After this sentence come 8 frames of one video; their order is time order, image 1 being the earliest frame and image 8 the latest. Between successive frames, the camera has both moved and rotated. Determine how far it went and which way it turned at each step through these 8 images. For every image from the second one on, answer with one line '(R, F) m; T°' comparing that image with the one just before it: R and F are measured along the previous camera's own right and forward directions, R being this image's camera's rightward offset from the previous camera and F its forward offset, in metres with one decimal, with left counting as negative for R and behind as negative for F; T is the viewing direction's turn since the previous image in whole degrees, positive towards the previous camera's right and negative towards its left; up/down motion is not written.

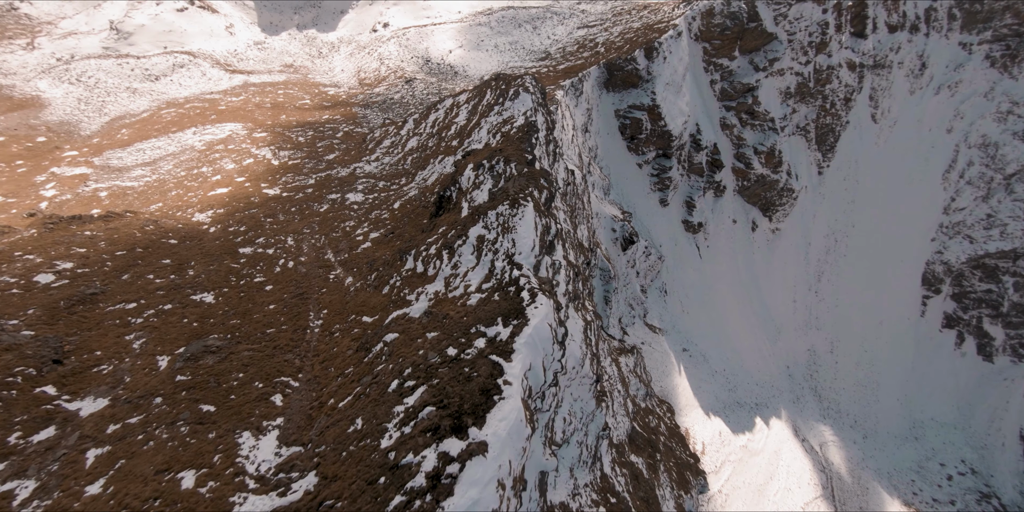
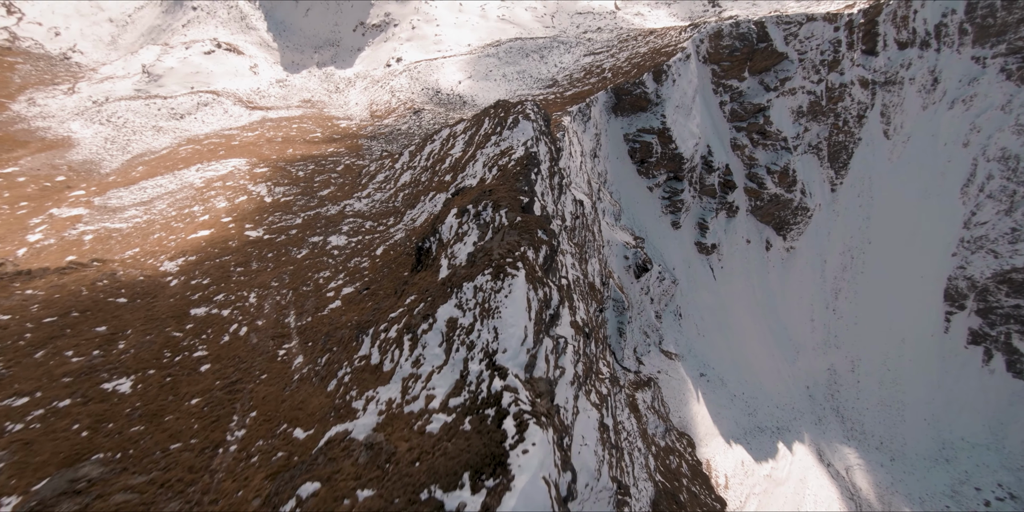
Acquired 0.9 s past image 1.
(+0.2, +1.0) m; -2°
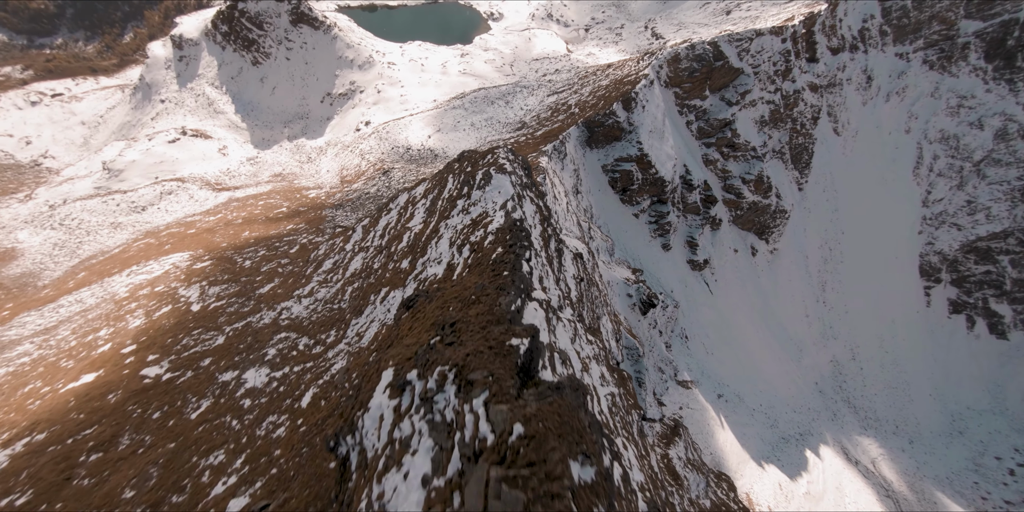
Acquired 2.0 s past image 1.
(+0.1, +1.8) m; +2°
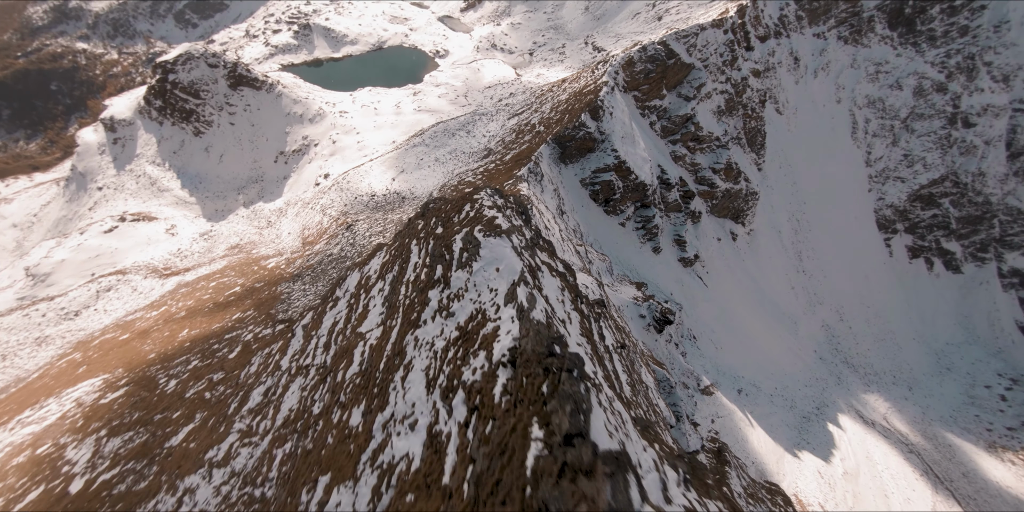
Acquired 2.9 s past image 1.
(-0.2, +2.0) m; +3°
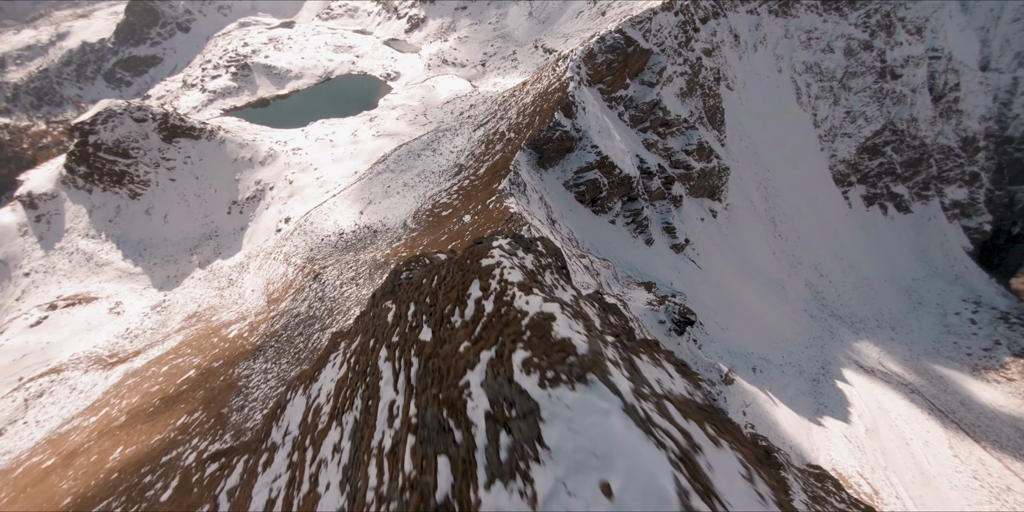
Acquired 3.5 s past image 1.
(-0.4, +2.0) m; +3°
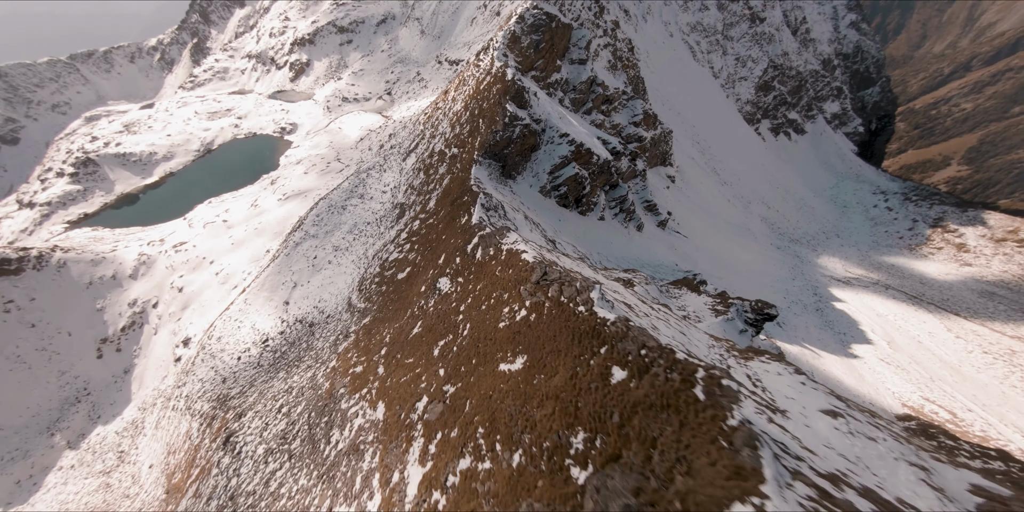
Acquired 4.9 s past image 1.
(-1.5, +6.0) m; +8°
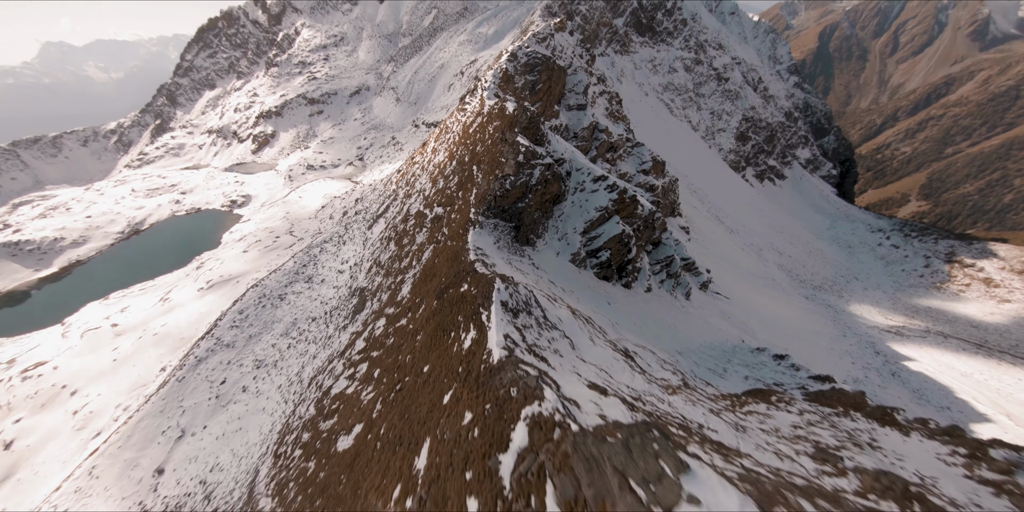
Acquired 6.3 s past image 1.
(-1.4, +7.6) m; +3°
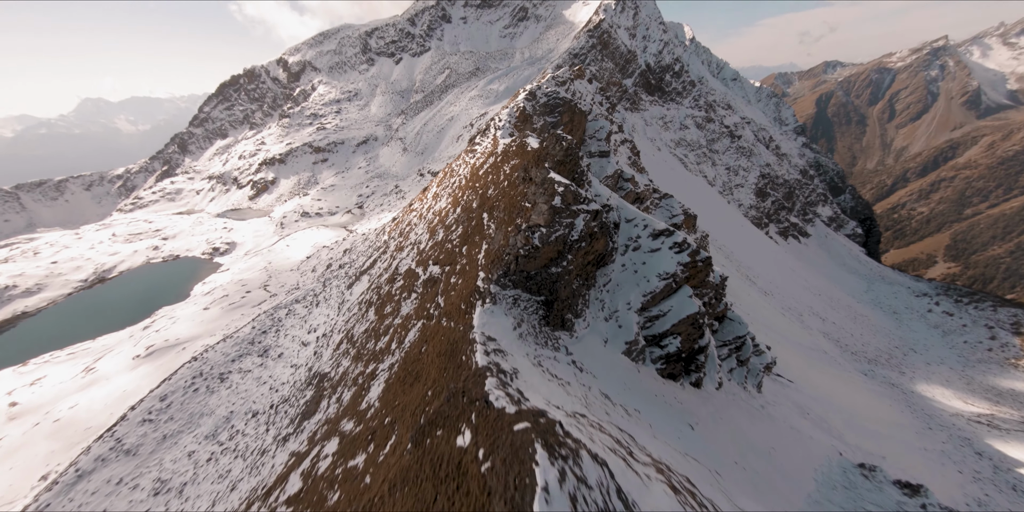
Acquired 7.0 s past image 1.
(-0.6, +4.3) m; -2°
